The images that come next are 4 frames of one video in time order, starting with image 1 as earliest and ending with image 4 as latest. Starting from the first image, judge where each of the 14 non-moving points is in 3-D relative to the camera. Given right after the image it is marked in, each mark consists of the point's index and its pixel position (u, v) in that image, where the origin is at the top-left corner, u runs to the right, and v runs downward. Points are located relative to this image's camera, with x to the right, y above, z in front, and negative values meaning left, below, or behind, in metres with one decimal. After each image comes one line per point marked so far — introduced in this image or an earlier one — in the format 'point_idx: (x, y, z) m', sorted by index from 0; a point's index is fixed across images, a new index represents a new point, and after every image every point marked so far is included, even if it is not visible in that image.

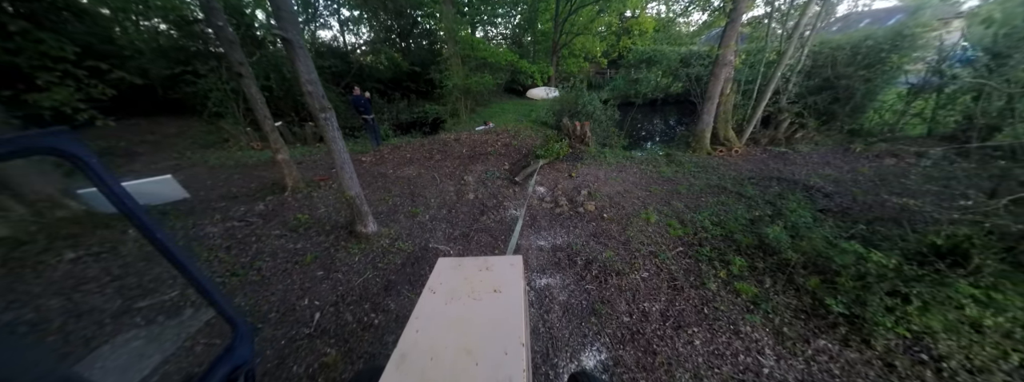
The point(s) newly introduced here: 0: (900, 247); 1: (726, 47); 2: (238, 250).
0: (+4.2, -0.6, +2.6) m
1: (+5.7, +3.9, +6.5) m
2: (-3.7, -0.8, +3.2) m
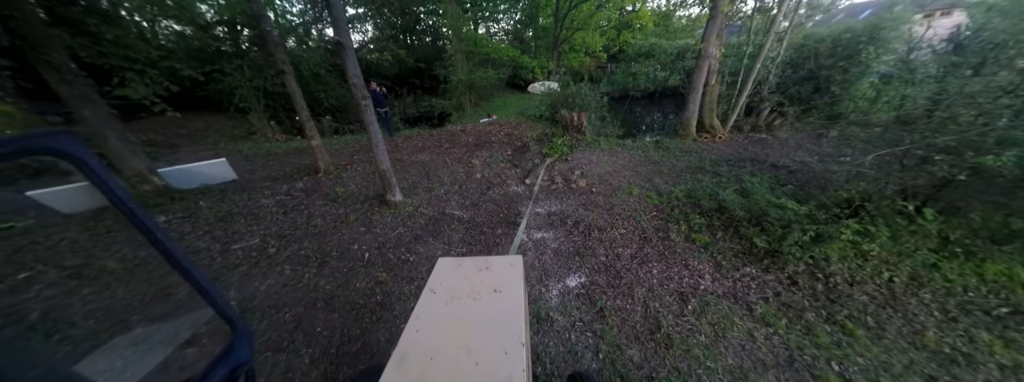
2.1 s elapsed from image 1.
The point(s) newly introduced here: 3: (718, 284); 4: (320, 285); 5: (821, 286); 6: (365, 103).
0: (+4.2, -0.1, +3.2) m
1: (+5.7, +4.4, +7.1) m
2: (-3.7, -0.4, +4.0) m
3: (+2.4, -1.1, +2.8) m
4: (-2.2, -1.0, +2.7) m
5: (+3.3, -1.0, +2.6) m
6: (-2.2, +1.3, +3.5) m
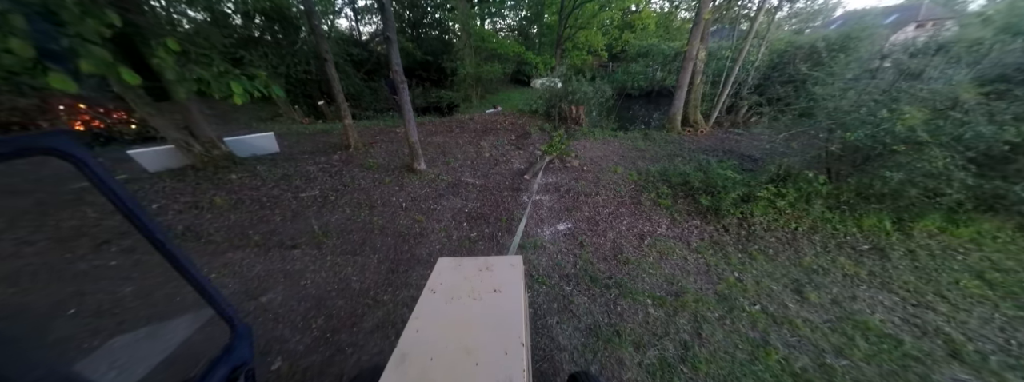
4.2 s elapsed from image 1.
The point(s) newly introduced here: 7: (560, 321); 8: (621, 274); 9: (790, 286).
0: (+4.3, +0.3, +4.2) m
1: (+6.0, +4.8, +7.9) m
2: (-3.6, +0.3, +4.9) m
3: (+2.4, -0.6, +3.7) m
4: (-2.1, -0.4, +3.6) m
5: (+3.4, -0.6, +3.5) m
6: (-2.0, +1.9, +4.4) m
7: (+0.5, -1.3, +2.4) m
8: (+1.3, -1.0, +2.9) m
9: (+3.2, -1.1, +2.7) m
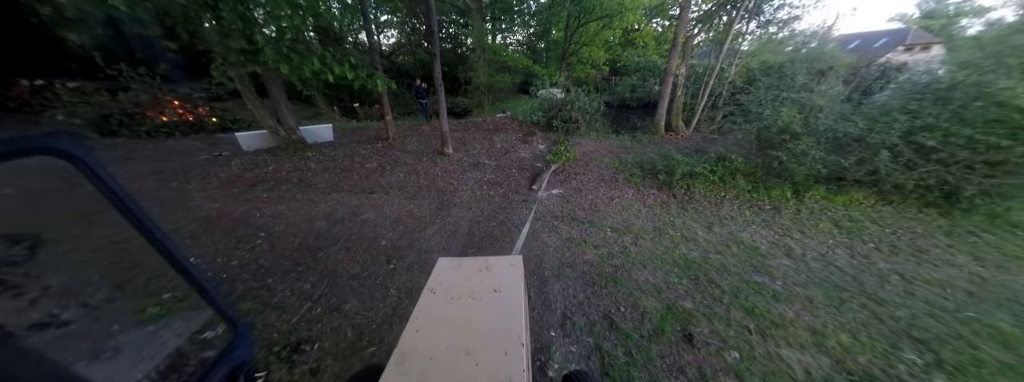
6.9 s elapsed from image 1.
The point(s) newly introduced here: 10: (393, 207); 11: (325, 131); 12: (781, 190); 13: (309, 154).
0: (+4.4, +0.7, +5.5) m
1: (+6.3, +5.1, +9.4) m
2: (-3.4, +0.9, +6.4) m
3: (+2.6, -0.1, +5.1) m
4: (-1.9, +0.2, +5.1) m
5: (+3.5, -0.1, +4.9) m
6: (-1.8, +2.5, +6.0) m
7: (+0.6, -0.7, +3.8) m
8: (+1.5, -0.5, +4.3) m
9: (+3.3, -0.6, +4.1) m
10: (-2.1, -0.3, +4.2) m
11: (-5.8, +1.9, +7.5) m
12: (+5.3, 0.0, +4.7) m
13: (-5.4, +1.0, +6.3) m
